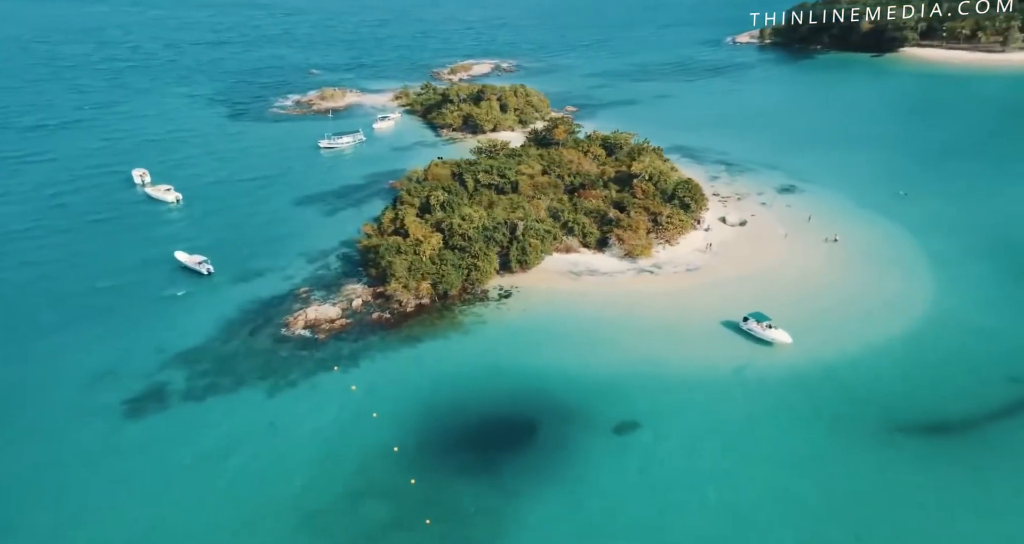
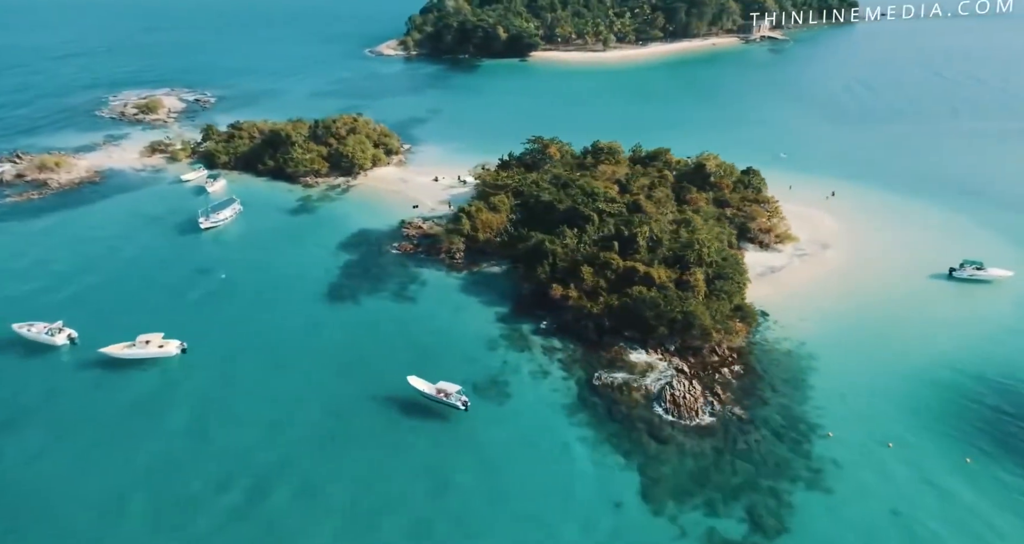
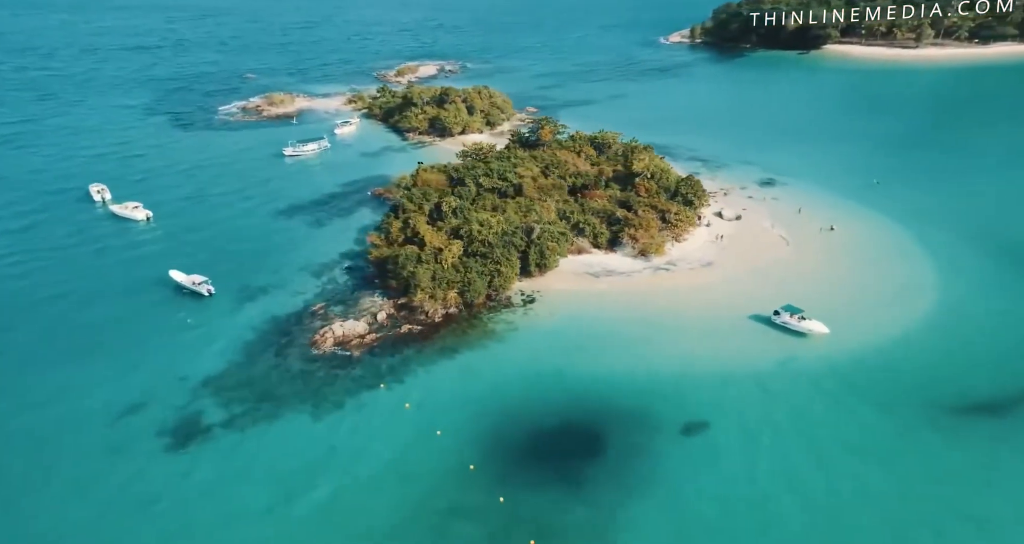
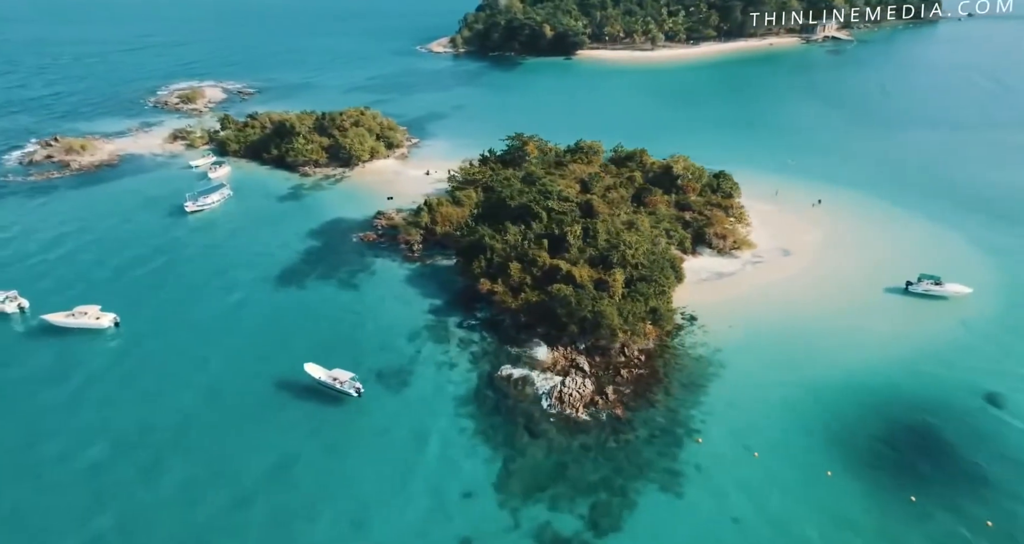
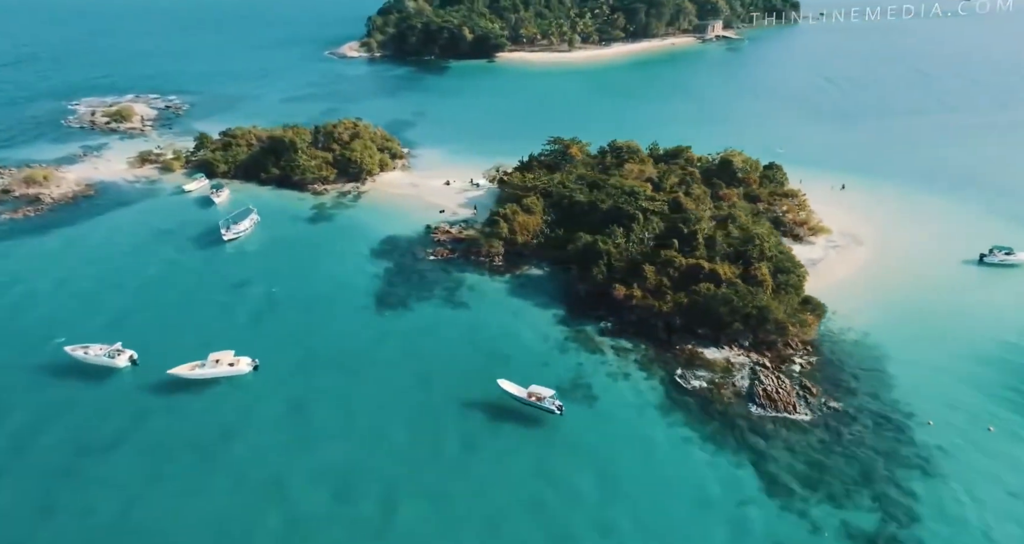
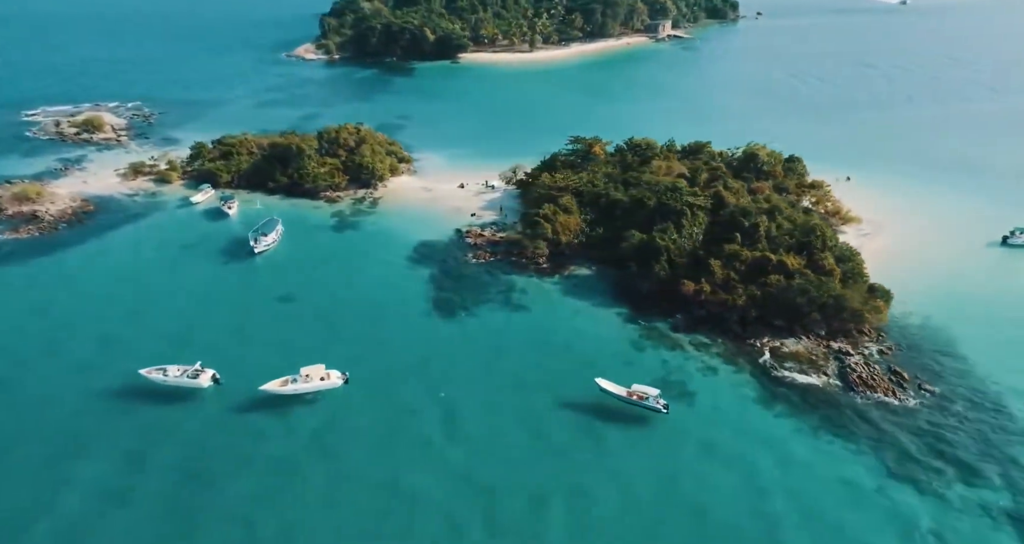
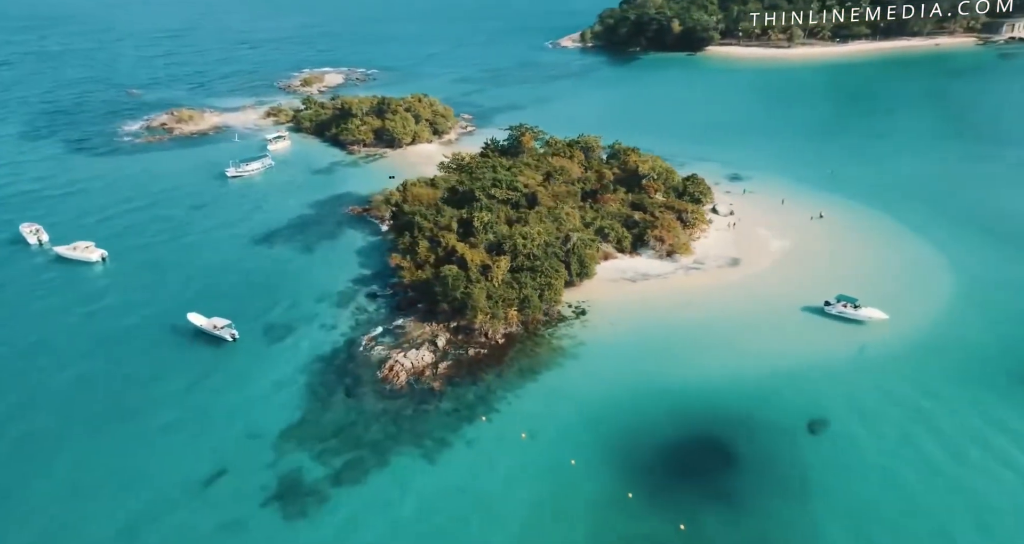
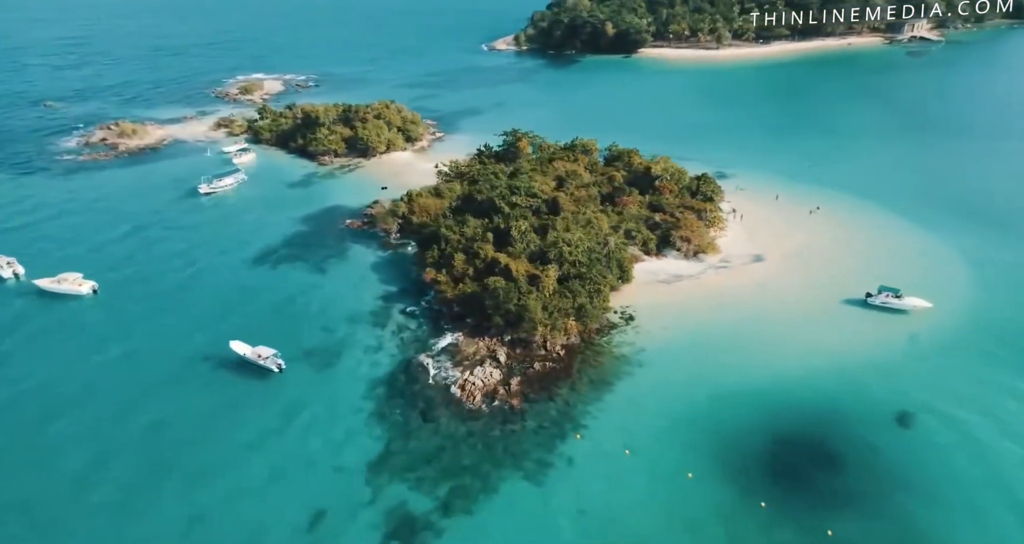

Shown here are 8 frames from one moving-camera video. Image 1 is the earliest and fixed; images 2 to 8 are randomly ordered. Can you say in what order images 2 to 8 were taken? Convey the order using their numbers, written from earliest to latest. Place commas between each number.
3, 7, 8, 4, 2, 5, 6
